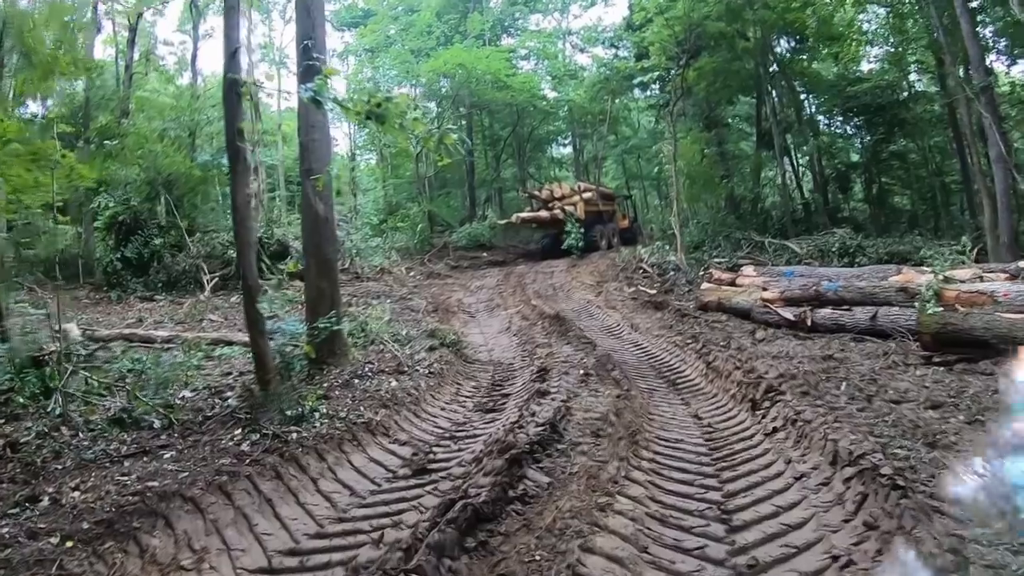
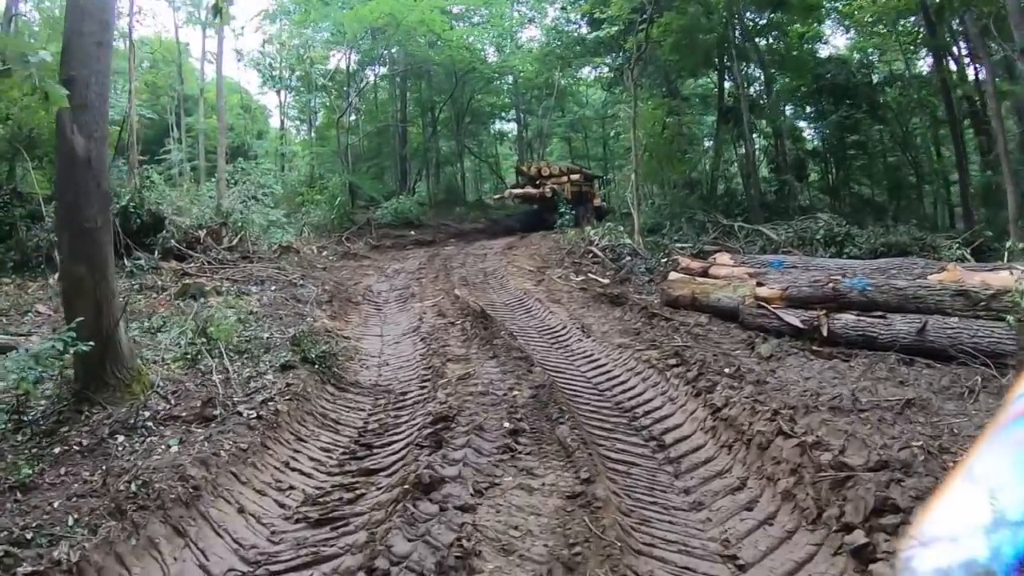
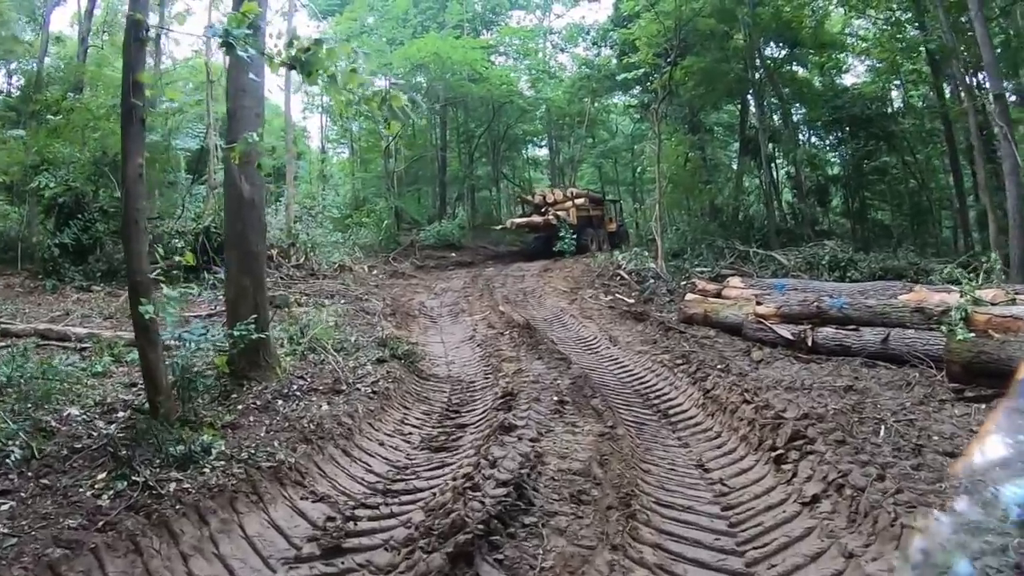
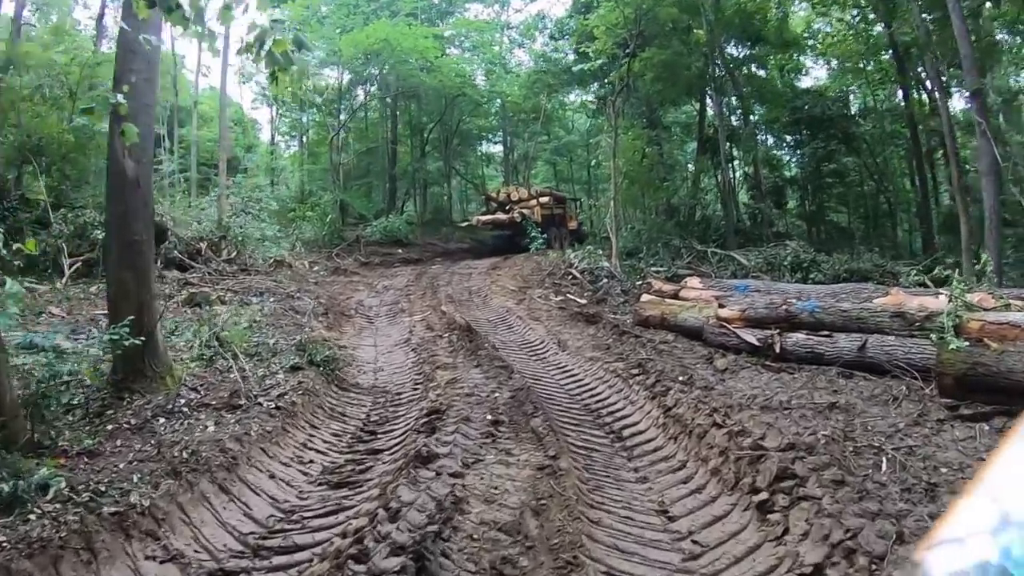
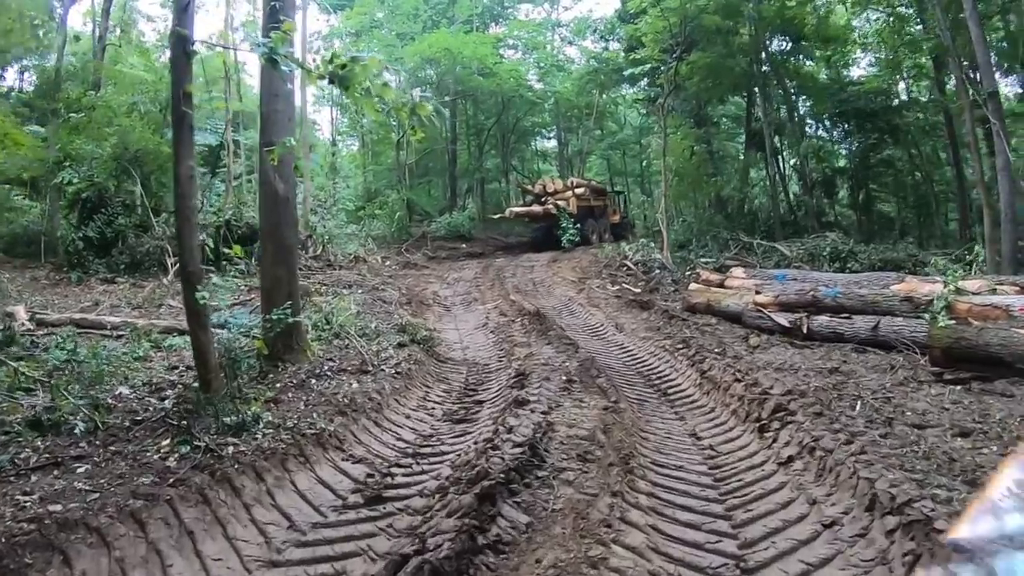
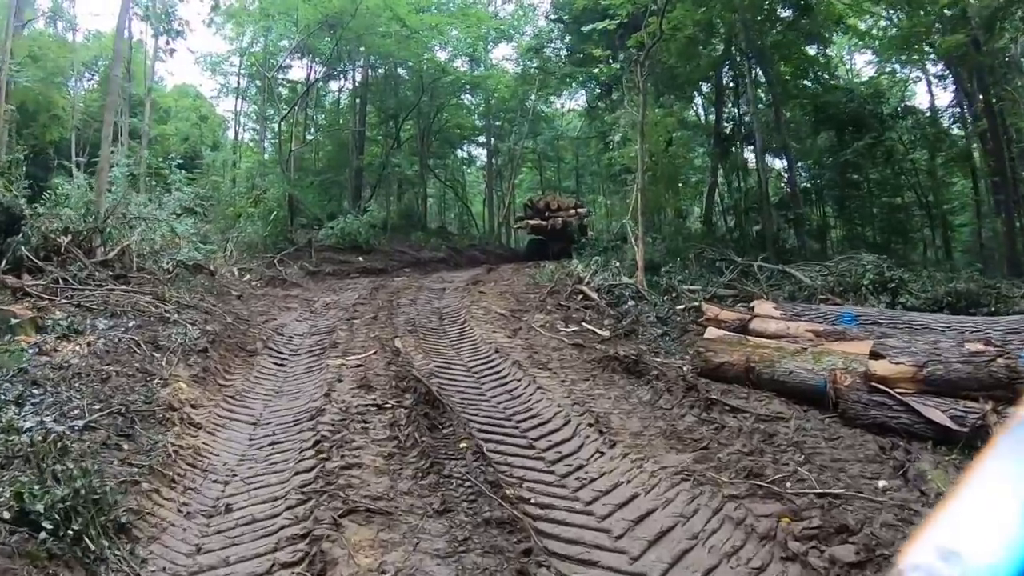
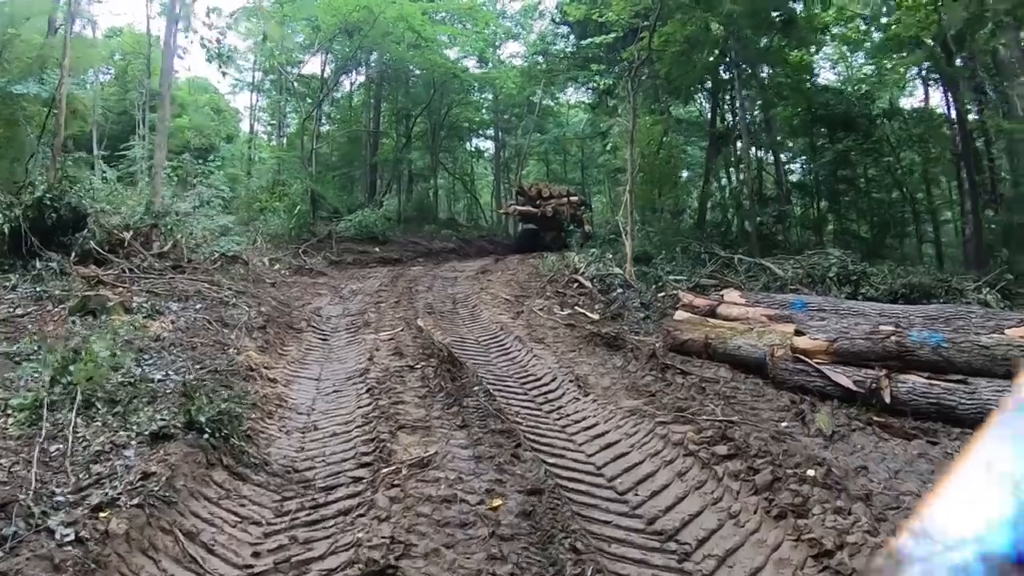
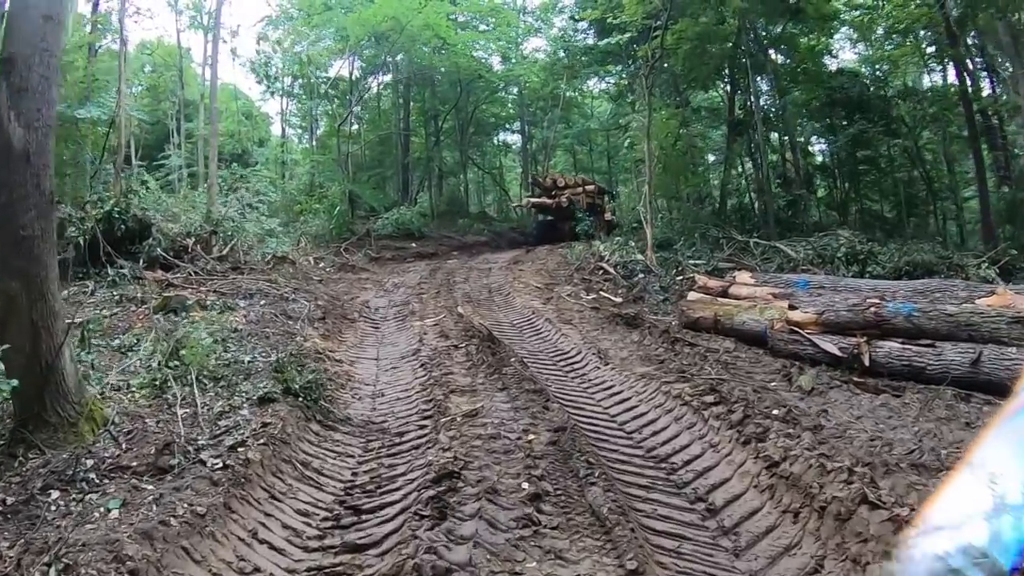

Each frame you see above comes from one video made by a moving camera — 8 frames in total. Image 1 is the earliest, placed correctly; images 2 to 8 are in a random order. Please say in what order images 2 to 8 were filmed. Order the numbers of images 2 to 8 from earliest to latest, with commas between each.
5, 3, 4, 2, 8, 7, 6
